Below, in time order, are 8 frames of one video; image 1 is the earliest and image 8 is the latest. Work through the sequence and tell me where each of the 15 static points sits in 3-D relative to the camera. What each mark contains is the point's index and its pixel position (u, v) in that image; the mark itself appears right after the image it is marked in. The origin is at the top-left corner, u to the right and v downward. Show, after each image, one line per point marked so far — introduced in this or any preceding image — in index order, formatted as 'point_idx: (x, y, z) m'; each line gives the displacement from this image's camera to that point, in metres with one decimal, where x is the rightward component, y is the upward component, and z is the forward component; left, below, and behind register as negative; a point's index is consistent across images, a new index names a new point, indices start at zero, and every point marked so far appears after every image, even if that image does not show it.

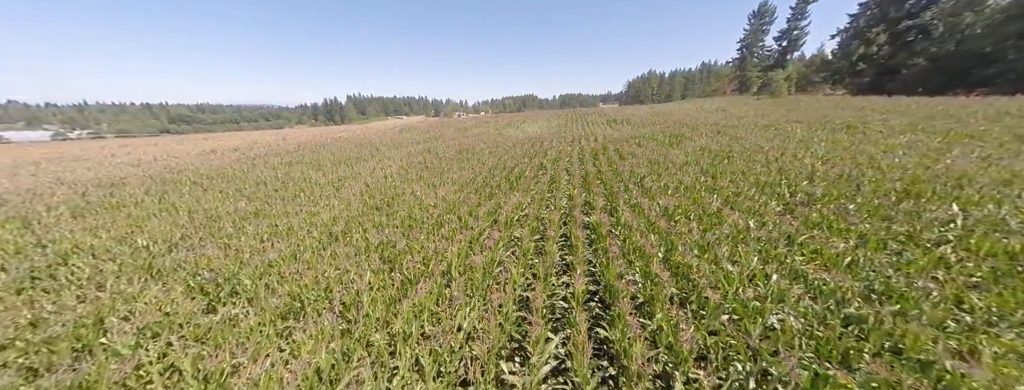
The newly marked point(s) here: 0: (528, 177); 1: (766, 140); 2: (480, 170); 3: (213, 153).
0: (+0.5, +0.4, +8.4) m
1: (+9.8, +2.1, +10.5) m
2: (-1.1, +0.7, +9.7) m
3: (-18.2, +2.5, +16.6) m
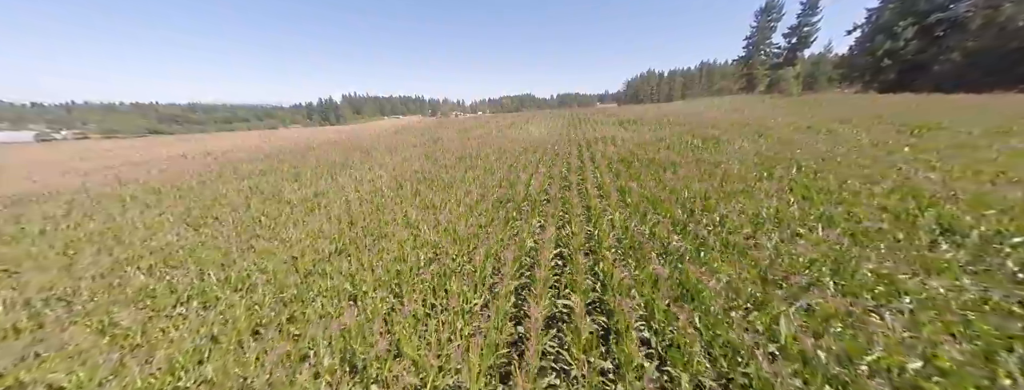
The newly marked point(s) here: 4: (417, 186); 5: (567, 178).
0: (+1.0, -0.1, +6.7) m
1: (+10.3, +1.6, +8.9) m
2: (-0.7, +0.2, +7.9) m
3: (-17.8, +2.0, +14.8) m
4: (-2.9, +0.2, +8.4) m
5: (+1.6, +0.4, +8.1) m
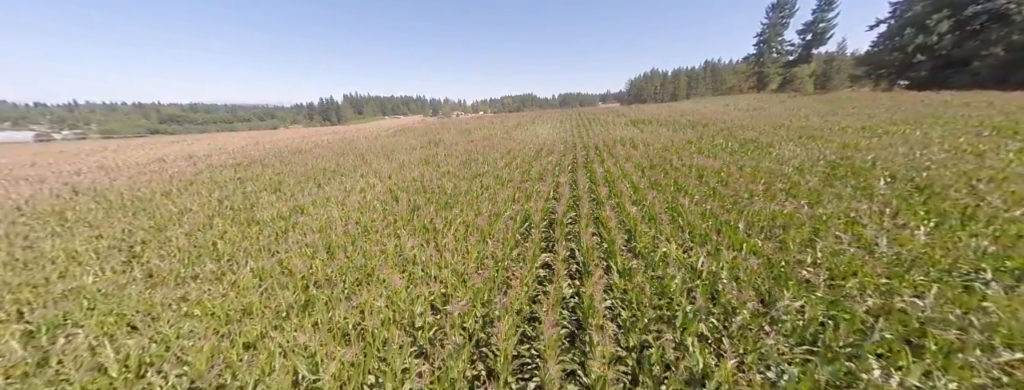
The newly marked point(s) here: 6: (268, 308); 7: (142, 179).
0: (+1.4, -0.5, +5.4) m
1: (+10.7, +1.2, +7.5) m
2: (-0.3, -0.2, +6.6) m
3: (-17.4, +1.6, +13.5) m
4: (-2.5, -0.2, +7.1) m
5: (+2.1, +0.1, +6.8) m
6: (-3.0, -1.3, +3.3) m
7: (-13.4, +0.6, +10.0) m
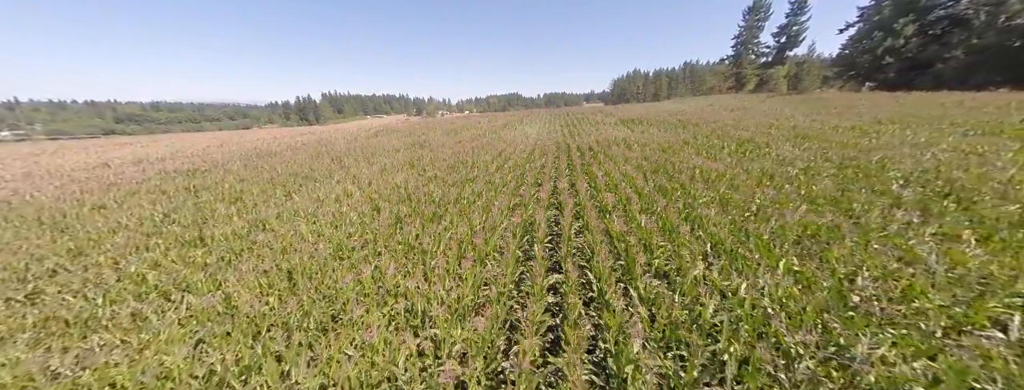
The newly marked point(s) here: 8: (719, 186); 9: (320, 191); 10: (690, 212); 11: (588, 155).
0: (+1.3, -0.7, +4.8) m
1: (+10.5, +1.2, +7.4) m
2: (-0.4, -0.3, +5.9) m
3: (-17.8, +1.2, +11.9) m
4: (-2.6, -0.4, +6.3) m
5: (+2.0, -0.1, +6.2) m
6: (-2.8, -1.6, +2.5) m
7: (-13.7, +0.2, +8.6) m
8: (+4.8, +0.2, +6.3) m
9: (-5.6, +0.1, +8.0) m
10: (+3.3, -0.3, +5.0) m
11: (+3.1, +1.6, +11.1) m
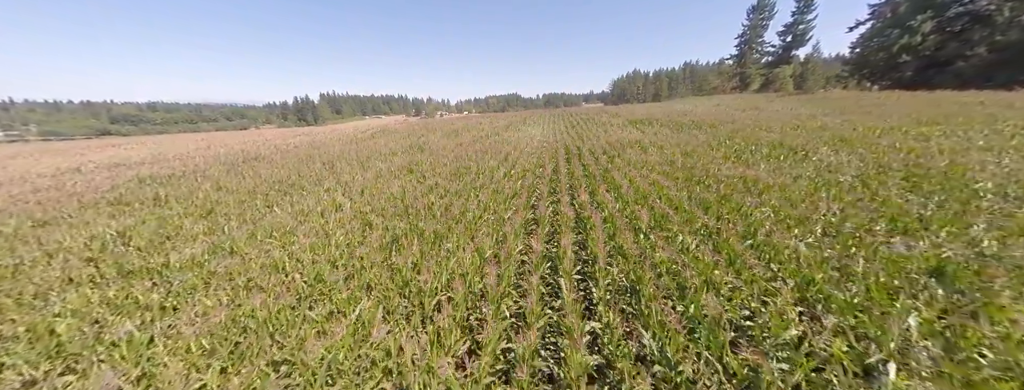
0: (+1.6, -1.0, +3.8) m
1: (+10.8, +0.9, +6.4) m
2: (-0.1, -0.6, +5.0) m
3: (-17.5, +0.9, +11.0) m
4: (-2.3, -0.7, +5.3) m
5: (+2.2, -0.4, +5.3) m
6: (-2.6, -1.9, +1.5) m
7: (-13.4, -0.1, +7.7) m
8: (+5.1, -0.1, +5.4) m
9: (-5.3, -0.2, +7.1) m
10: (+3.6, -0.6, +4.1) m
11: (+3.4, +1.3, +10.2) m
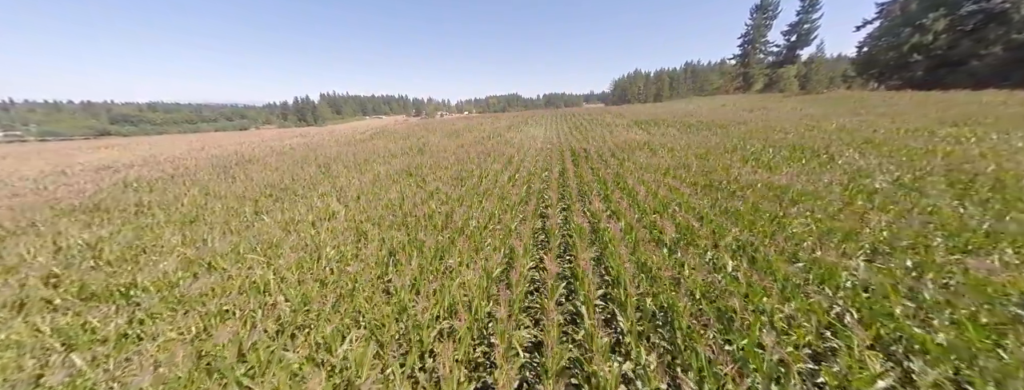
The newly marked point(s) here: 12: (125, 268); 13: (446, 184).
0: (+1.8, -1.1, +3.3) m
1: (+11.0, +0.8, +5.9) m
2: (+0.1, -0.8, +4.5) m
3: (-17.4, +0.7, +10.5) m
4: (-2.1, -0.9, +4.8) m
5: (+2.4, -0.5, +4.8) m
6: (-2.4, -2.0, +1.1) m
7: (-13.3, -0.3, +7.2) m
8: (+5.2, -0.2, +4.9) m
9: (-5.2, -0.3, +6.6) m
10: (+3.7, -0.8, +3.6) m
11: (+3.5, +1.2, +9.7) m
12: (-6.2, -1.1, +4.4) m
13: (-2.0, +0.3, +8.0) m
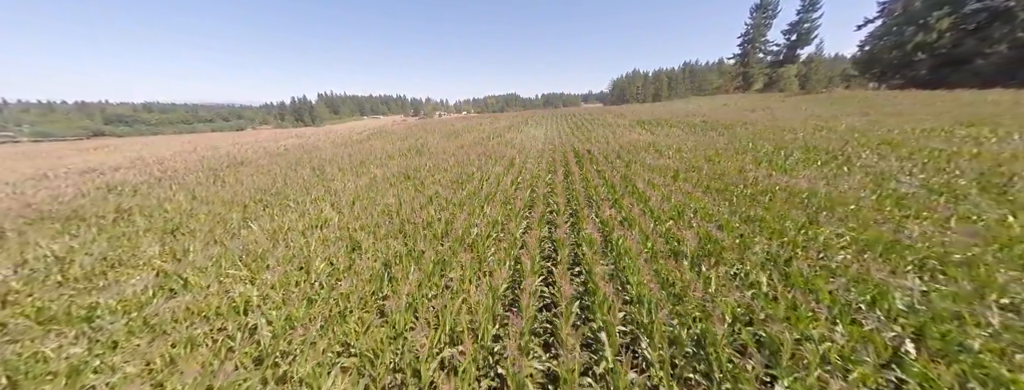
0: (+1.9, -1.2, +3.0) m
1: (+11.0, +0.7, +5.6) m
2: (+0.2, -0.9, +4.1) m
3: (-17.3, +0.6, +10.1) m
4: (-2.0, -1.0, +4.4) m
5: (+2.5, -0.7, +4.4) m
6: (-2.3, -2.1, +0.7) m
7: (-13.2, -0.4, +6.8) m
8: (+5.3, -0.3, +4.5) m
9: (-5.1, -0.5, +6.2) m
10: (+3.8, -0.9, +3.2) m
11: (+3.6, +1.1, +9.3) m
12: (-6.1, -1.3, +4.0) m
13: (-1.9, +0.2, +7.6) m
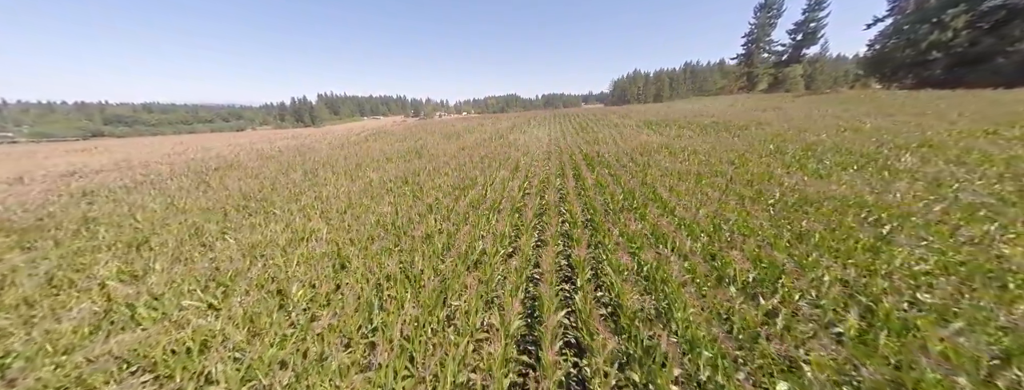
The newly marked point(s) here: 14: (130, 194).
0: (+2.1, -1.4, +2.3) m
1: (+11.2, +0.5, +4.9) m
2: (+0.4, -1.1, +3.5) m
3: (-17.1, +0.4, +9.4) m
4: (-1.9, -1.2, +3.8) m
5: (+2.7, -0.8, +3.7) m
6: (-2.1, -2.3, 0.0) m
7: (-13.0, -0.6, +6.1) m
8: (+5.5, -0.5, +3.9) m
9: (-4.9, -0.6, +5.5) m
10: (+4.0, -1.1, +2.6) m
11: (+3.8, +0.9, +8.7) m
12: (-5.9, -1.4, +3.4) m
13: (-1.7, 0.0, +7.0) m
14: (-10.9, 0.0, +7.8) m
